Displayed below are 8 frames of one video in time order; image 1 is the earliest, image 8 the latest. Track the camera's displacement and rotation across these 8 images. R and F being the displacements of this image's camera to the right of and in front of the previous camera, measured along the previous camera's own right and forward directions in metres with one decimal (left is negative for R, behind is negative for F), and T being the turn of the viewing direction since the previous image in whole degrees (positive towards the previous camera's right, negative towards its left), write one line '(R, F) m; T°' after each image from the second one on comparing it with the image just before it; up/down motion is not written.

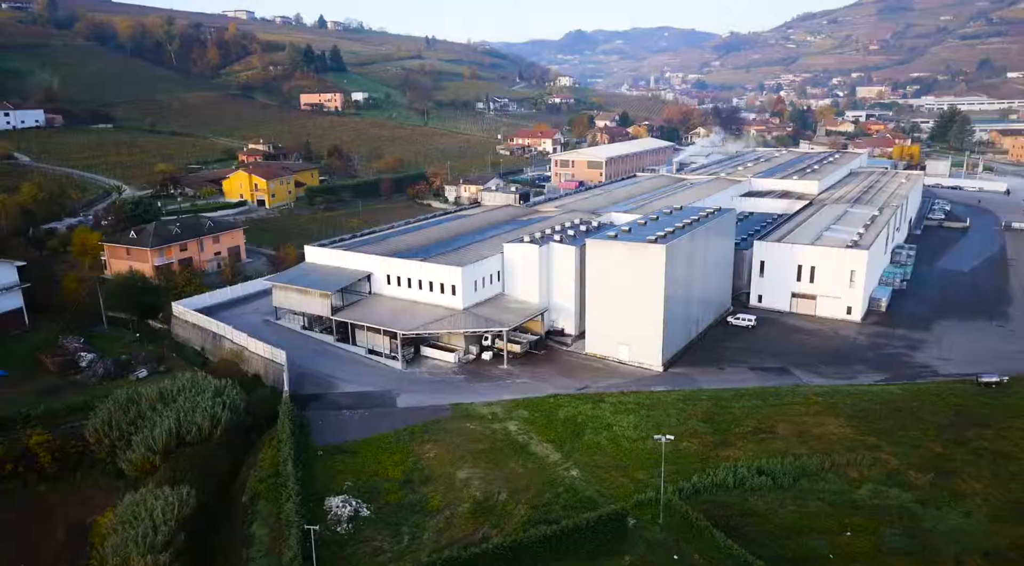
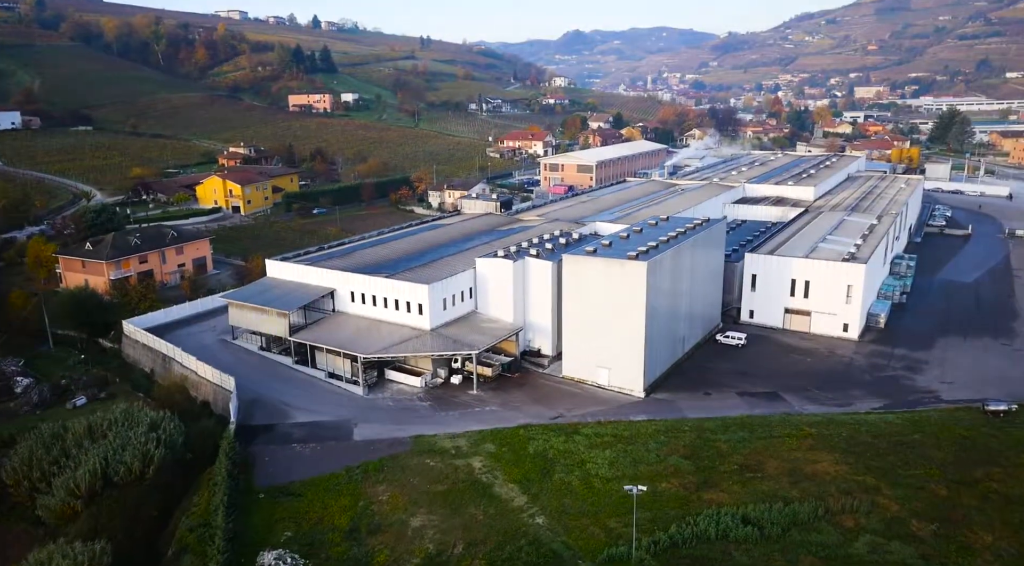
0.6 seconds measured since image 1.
(+0.5, +1.1) m; 0°
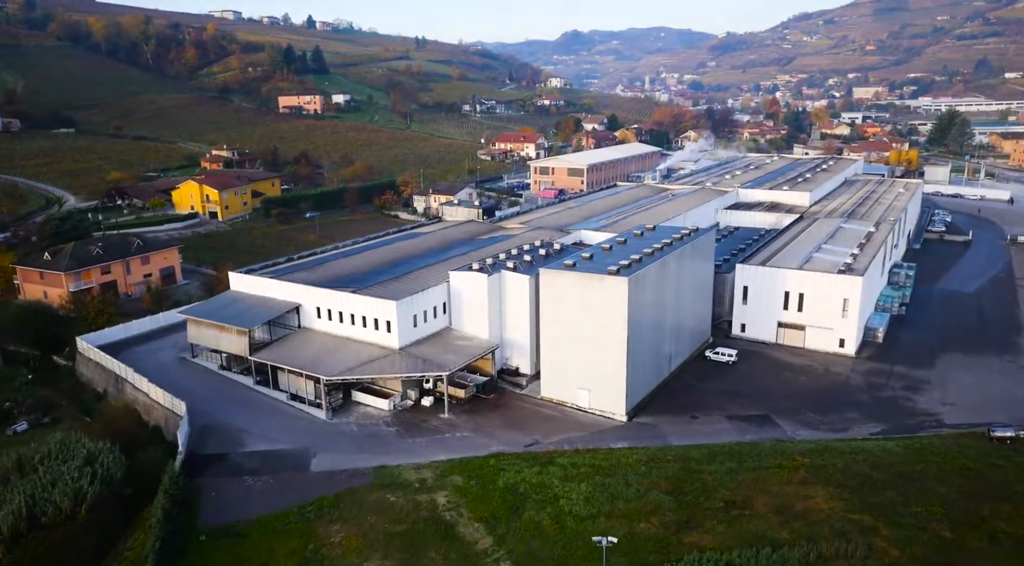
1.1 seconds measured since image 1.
(+0.4, +0.9) m; 0°
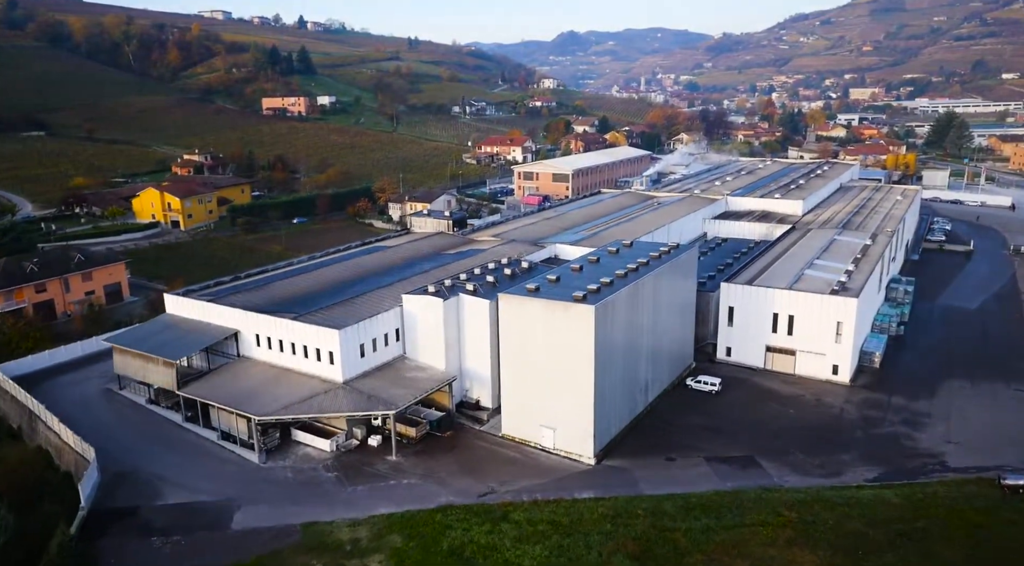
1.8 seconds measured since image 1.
(+0.6, +1.3) m; 0°
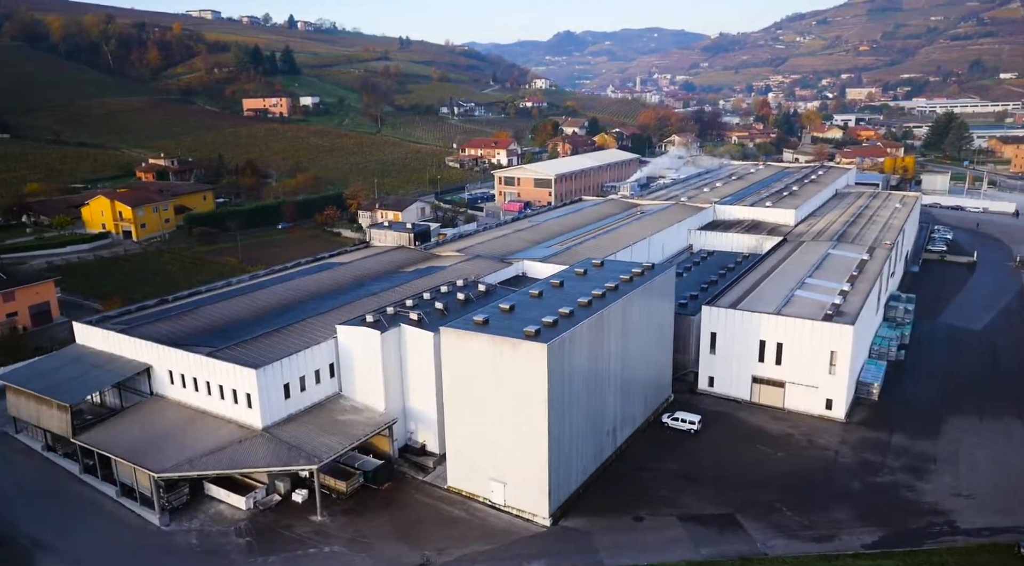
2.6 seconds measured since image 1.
(+0.7, +1.6) m; 0°
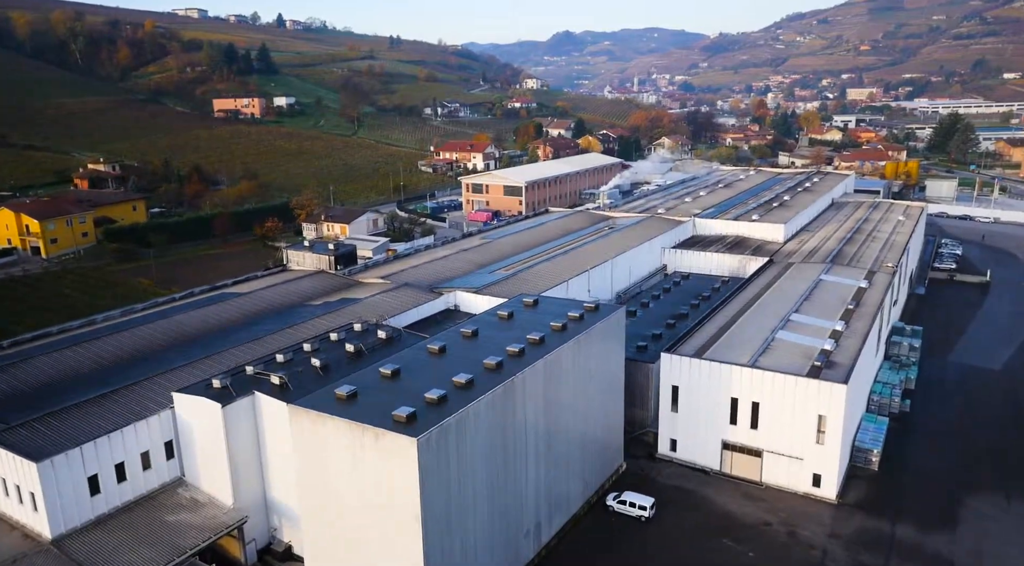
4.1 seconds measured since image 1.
(+1.3, +2.6) m; 0°
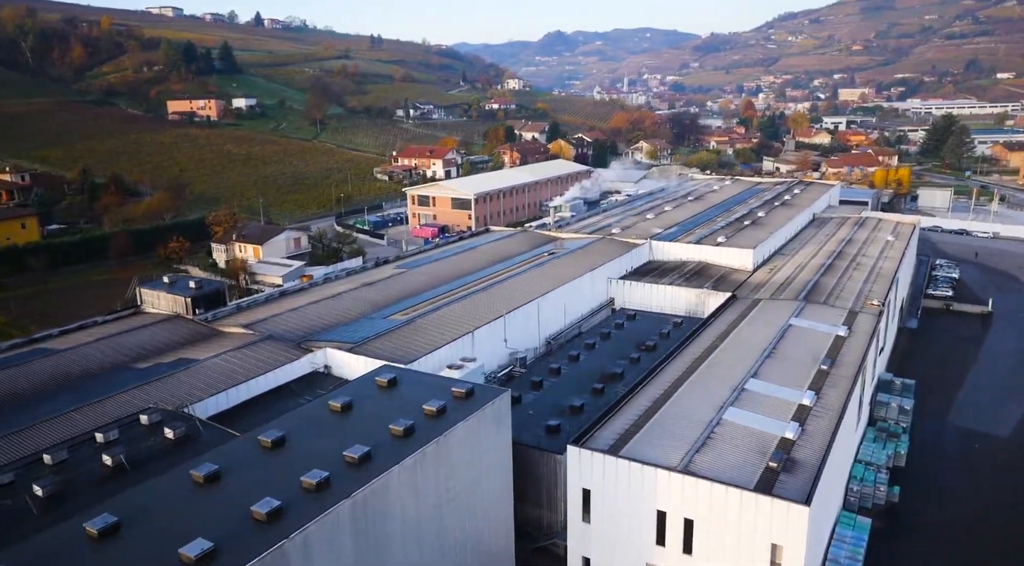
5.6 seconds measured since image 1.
(+1.6, +2.9) m; 0°
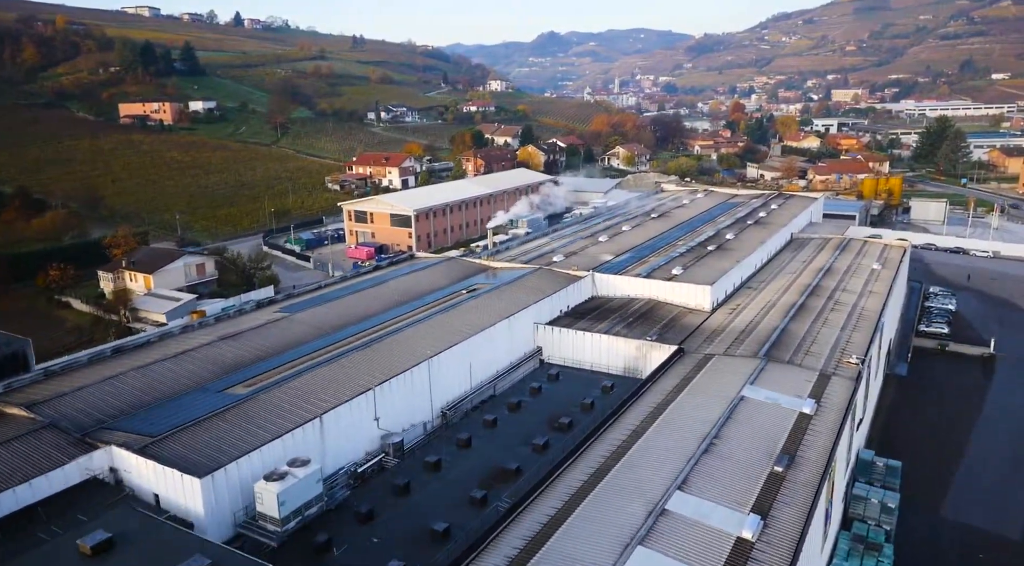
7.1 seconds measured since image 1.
(+1.6, +2.7) m; 0°
